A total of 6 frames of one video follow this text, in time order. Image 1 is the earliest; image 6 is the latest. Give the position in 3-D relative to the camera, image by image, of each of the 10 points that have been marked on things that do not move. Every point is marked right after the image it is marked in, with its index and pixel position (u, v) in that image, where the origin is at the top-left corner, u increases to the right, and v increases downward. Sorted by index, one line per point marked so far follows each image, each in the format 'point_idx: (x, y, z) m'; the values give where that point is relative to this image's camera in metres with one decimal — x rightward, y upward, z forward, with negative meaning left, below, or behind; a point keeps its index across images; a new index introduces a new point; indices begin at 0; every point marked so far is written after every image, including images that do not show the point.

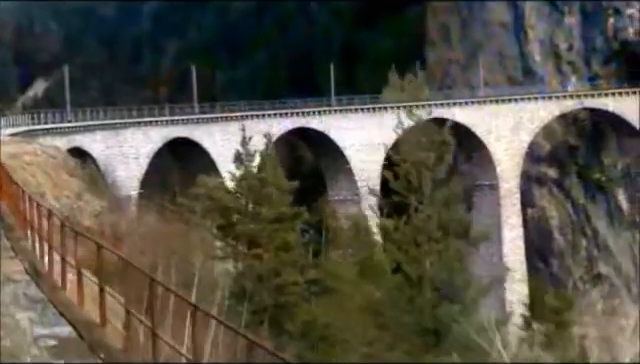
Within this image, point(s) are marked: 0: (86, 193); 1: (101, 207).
0: (-2.7, -0.1, +12.3) m
1: (-2.5, -0.3, +11.9) m
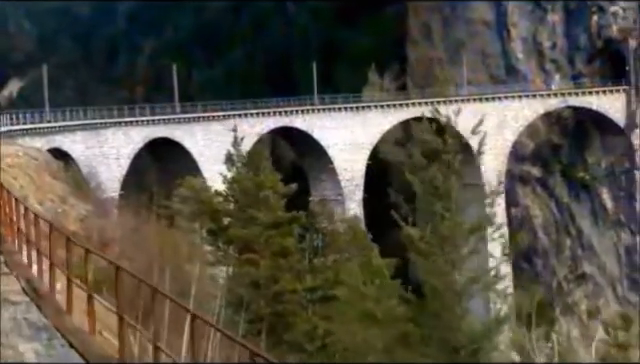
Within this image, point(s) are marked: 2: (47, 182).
0: (-2.8, -0.2, +11.8) m
1: (-2.5, -0.3, +11.4) m
2: (-3.0, 0.0, +11.5) m
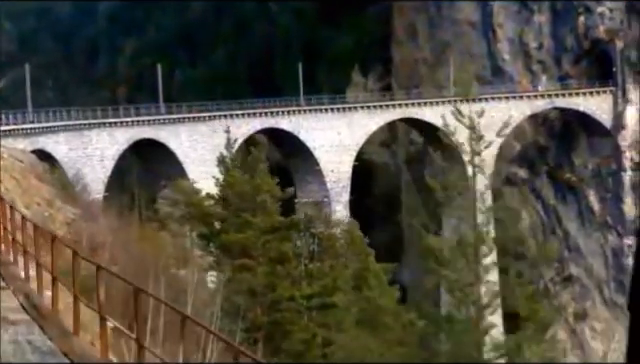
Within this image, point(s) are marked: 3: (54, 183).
0: (-2.9, -0.2, +11.4) m
1: (-2.6, -0.3, +11.1) m
2: (-3.1, 0.0, +11.2) m
3: (-3.2, 0.0, +12.6) m
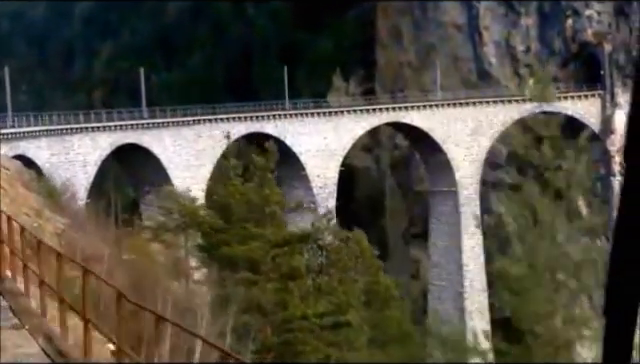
0: (-2.8, -0.3, +10.8) m
1: (-2.6, -0.4, +10.5) m
2: (-3.0, -0.1, +10.5) m
3: (-3.2, -0.1, +11.9) m
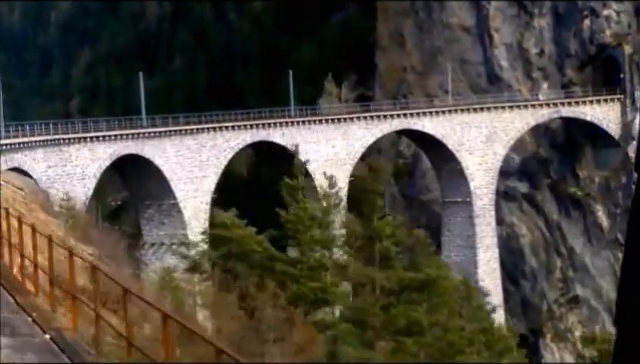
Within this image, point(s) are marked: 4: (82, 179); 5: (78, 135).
0: (-2.2, -0.5, +9.0) m
1: (-1.9, -0.6, +8.6) m
2: (-2.4, -0.3, +8.7) m
3: (-2.5, -0.3, +10.1) m
4: (-4.5, +0.1, +19.7) m
5: (-4.5, +0.9, +19.6) m
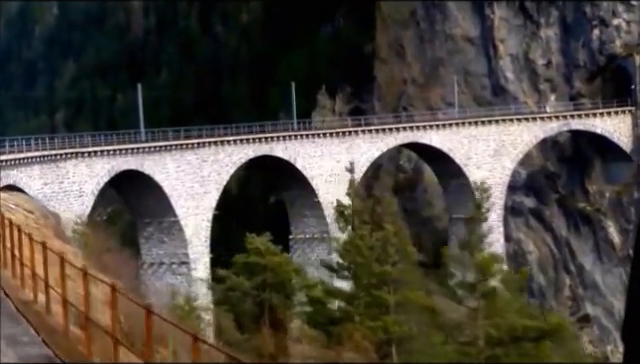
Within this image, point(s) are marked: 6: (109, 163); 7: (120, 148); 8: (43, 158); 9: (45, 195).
0: (-1.8, -0.6, +7.9) m
1: (-1.5, -0.8, +7.6) m
2: (-2.0, -0.5, +7.6) m
3: (-2.2, -0.5, +9.0) m
4: (-4.3, -0.2, +18.5) m
5: (-4.3, +0.6, +18.4) m
6: (-3.9, +0.4, +19.2) m
7: (-3.7, +0.6, +19.4) m
8: (-4.7, +0.4, +17.7) m
9: (-4.7, -0.2, +17.8) m
